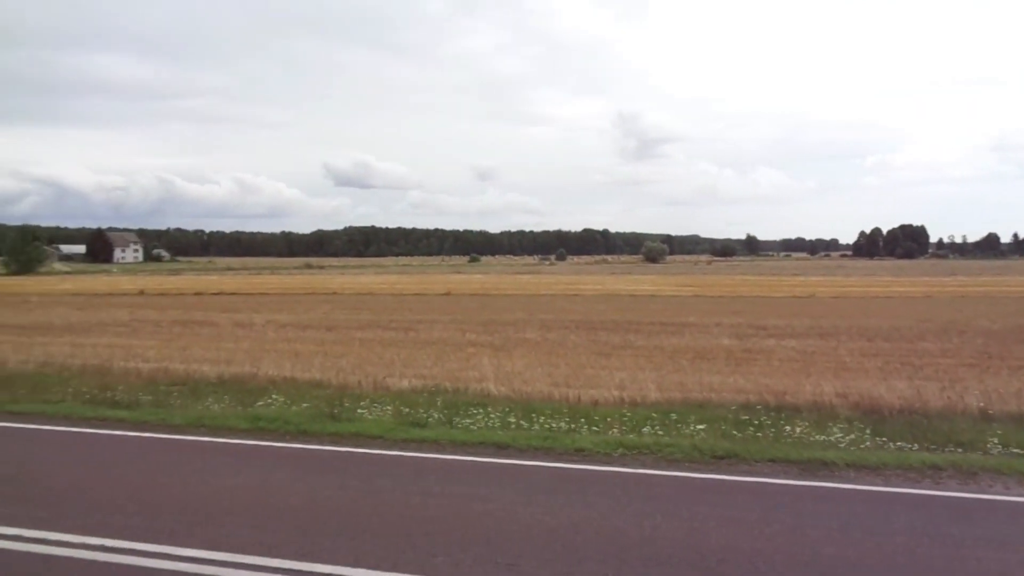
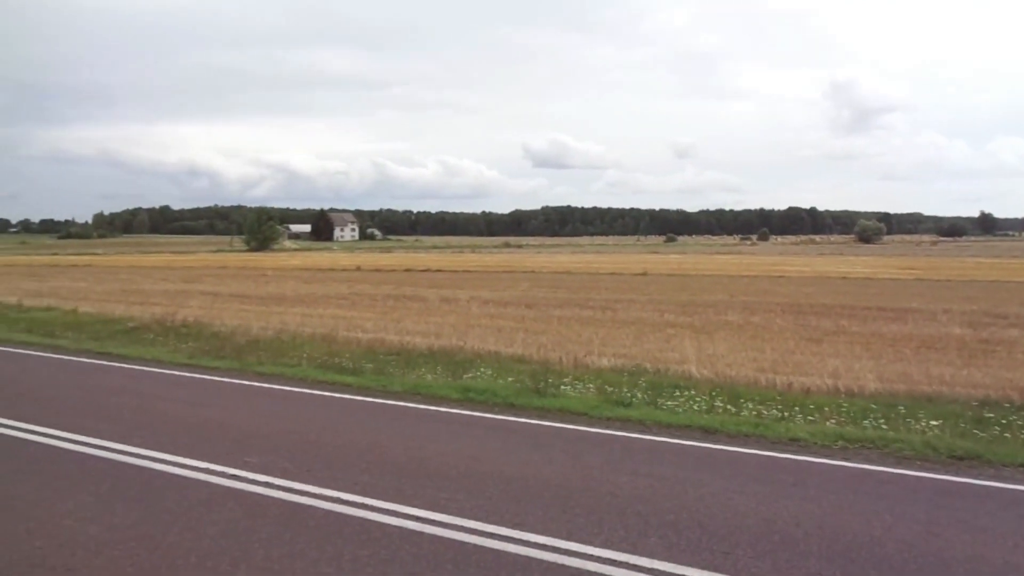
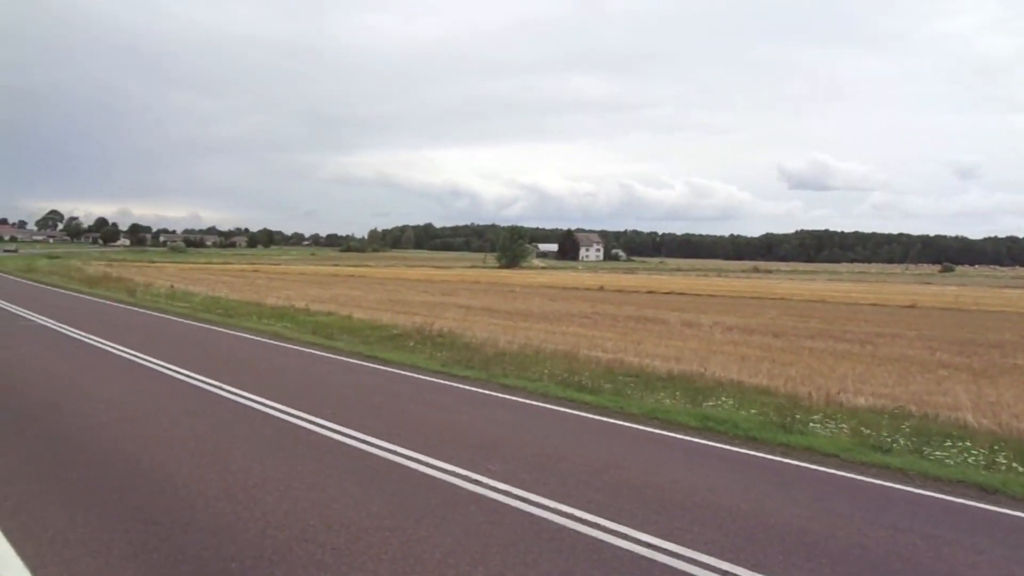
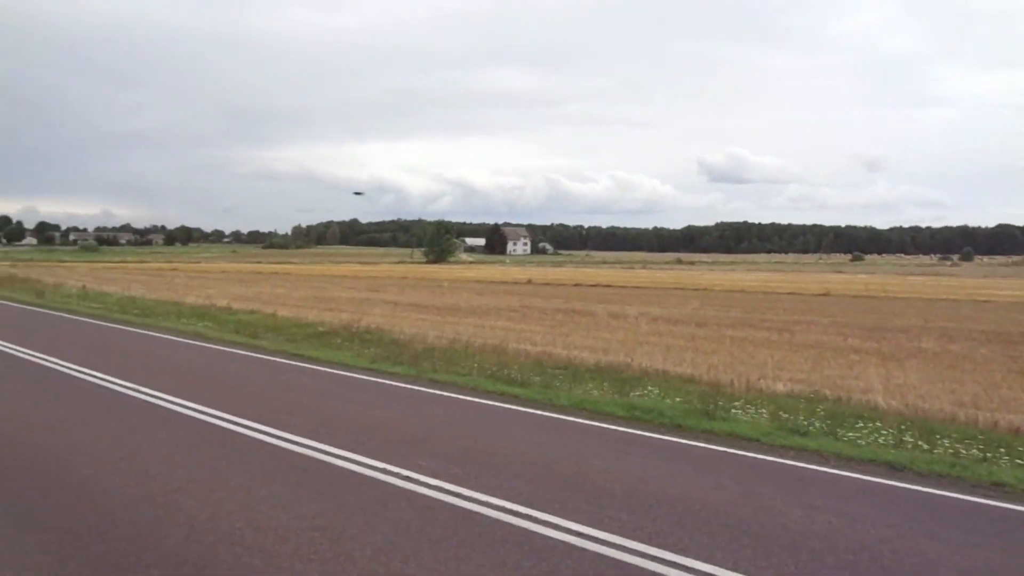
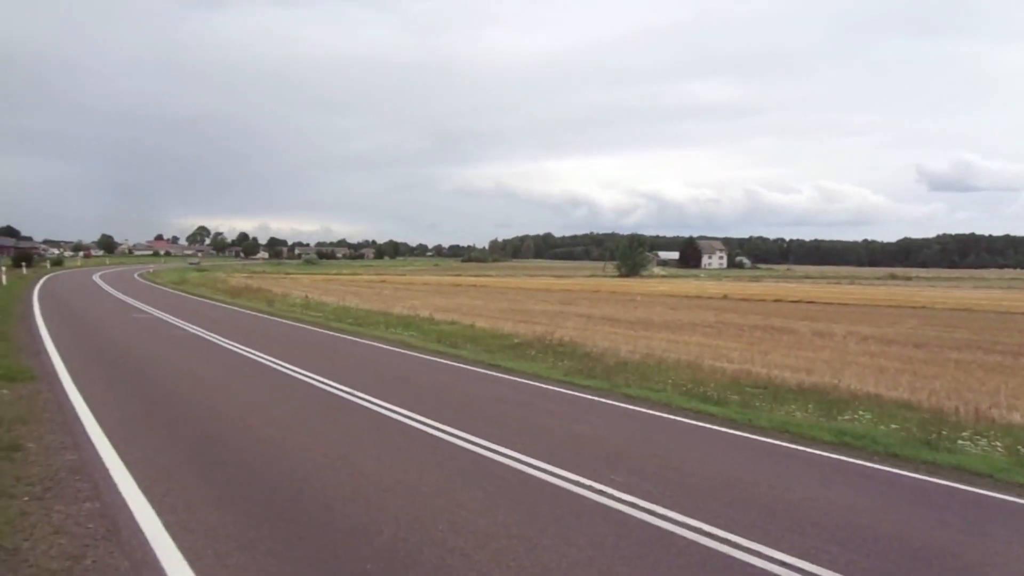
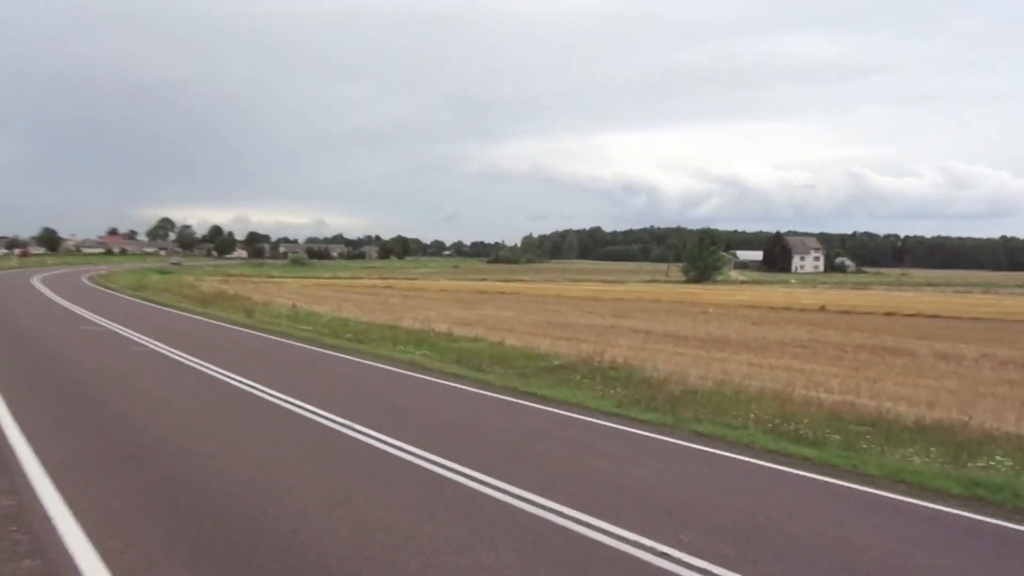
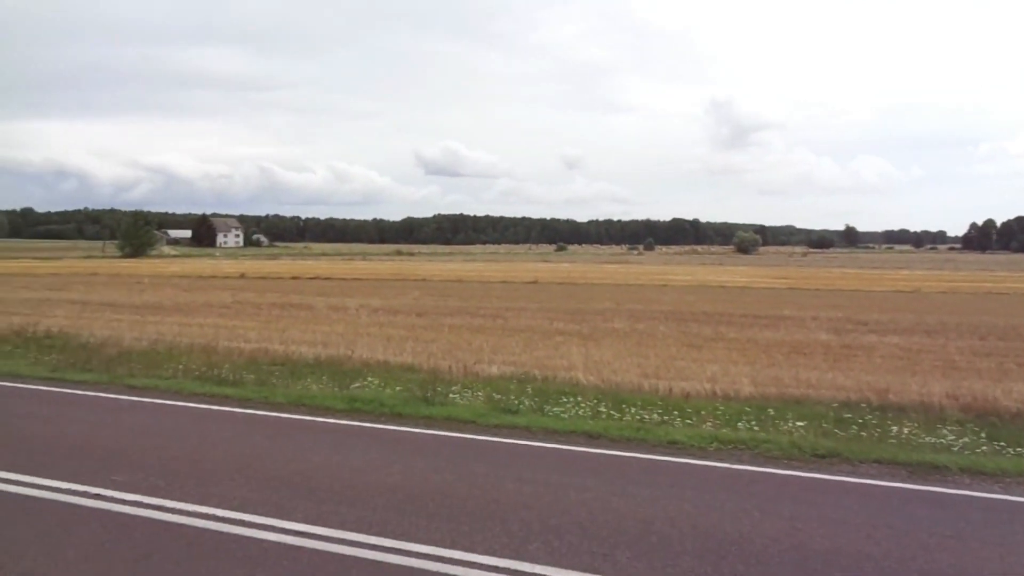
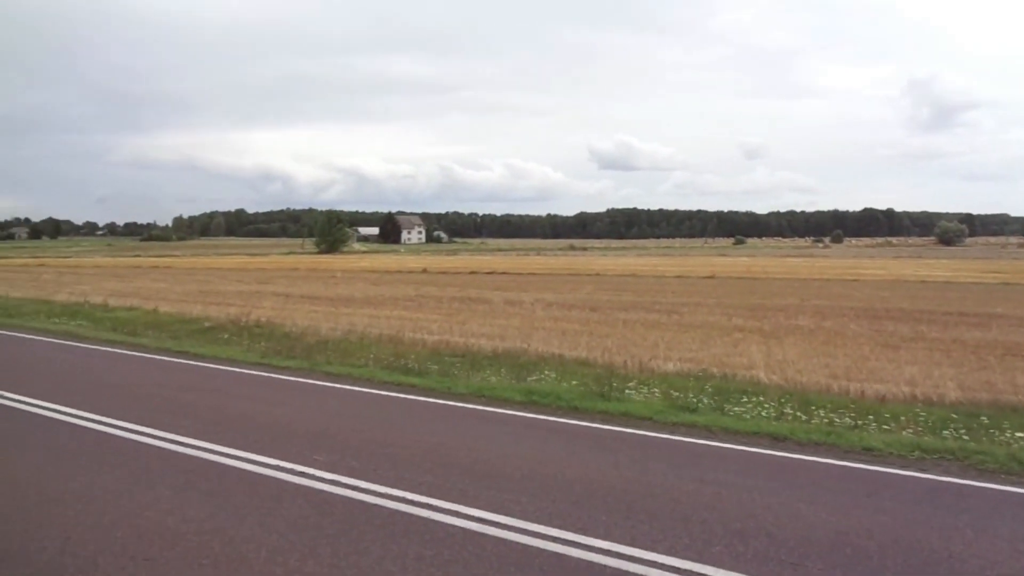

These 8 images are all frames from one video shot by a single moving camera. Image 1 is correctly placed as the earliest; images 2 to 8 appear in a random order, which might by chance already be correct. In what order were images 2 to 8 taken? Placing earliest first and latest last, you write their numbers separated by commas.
7, 2, 8, 4, 3, 5, 6
